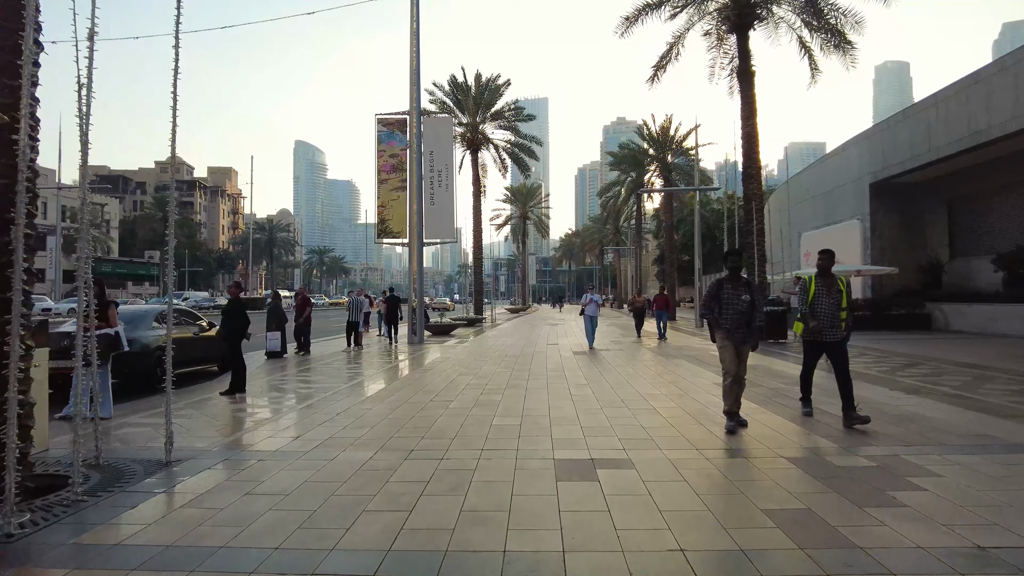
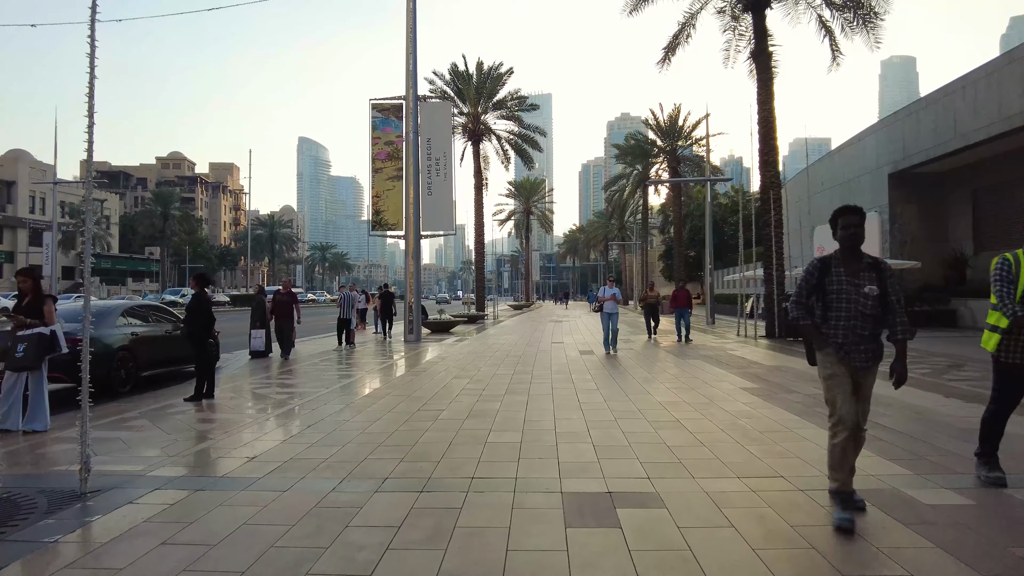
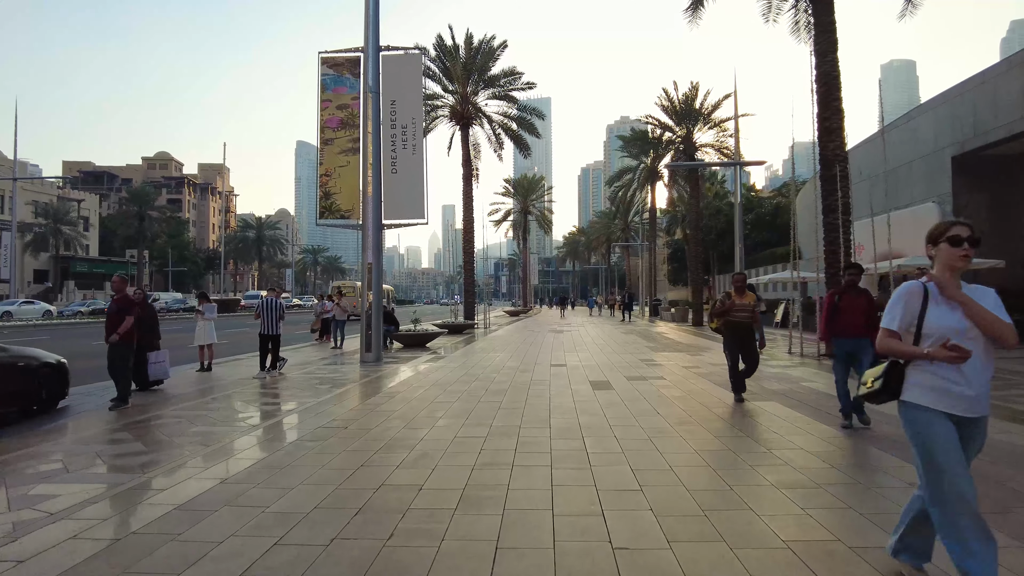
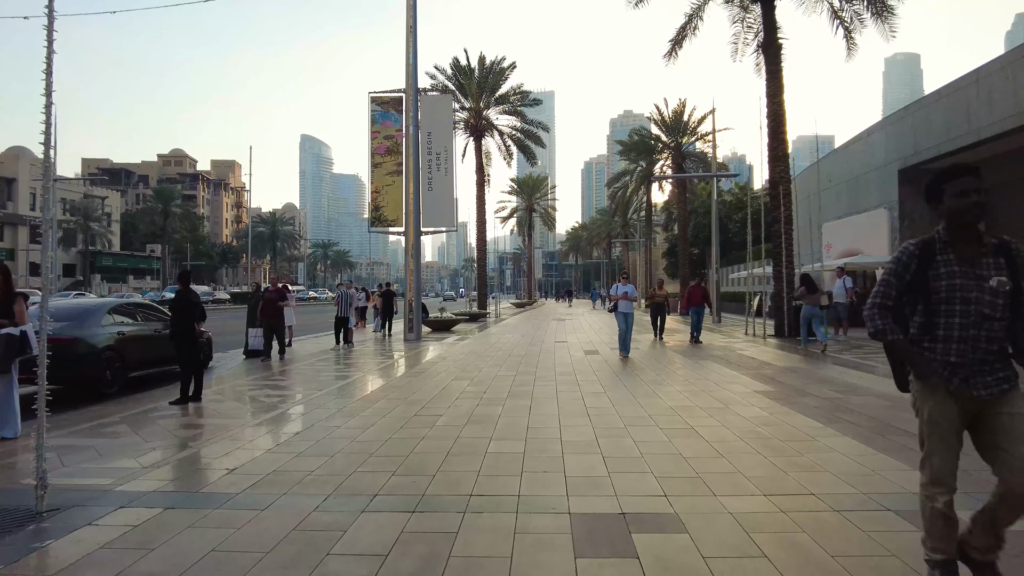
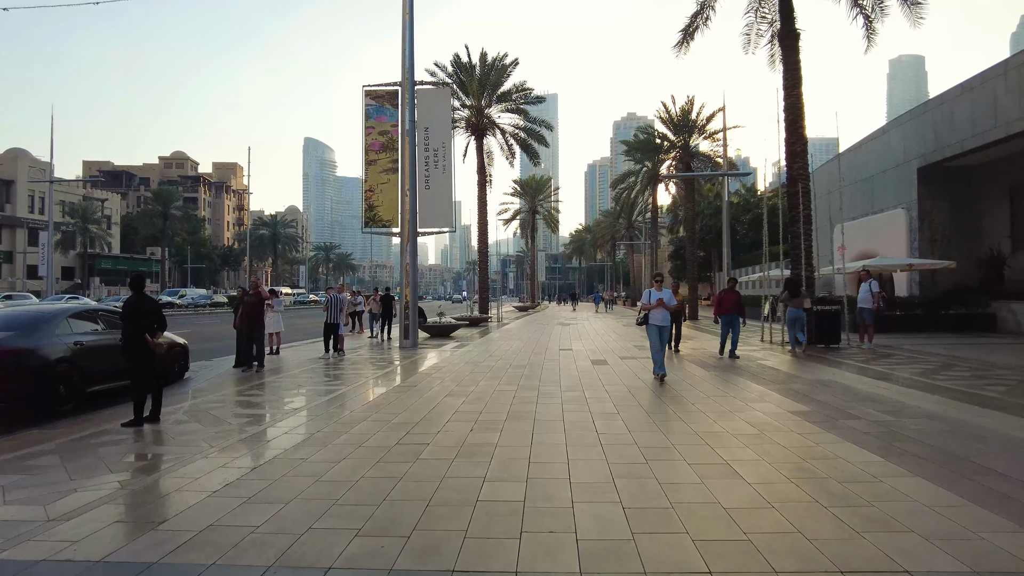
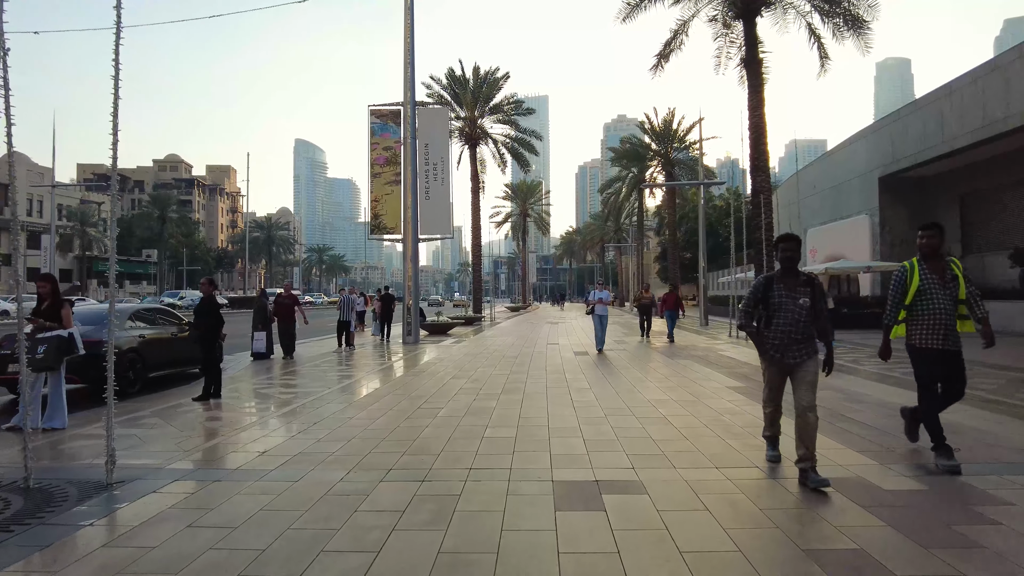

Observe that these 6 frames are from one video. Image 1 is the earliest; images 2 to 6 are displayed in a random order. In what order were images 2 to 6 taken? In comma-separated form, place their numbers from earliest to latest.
6, 2, 4, 5, 3
